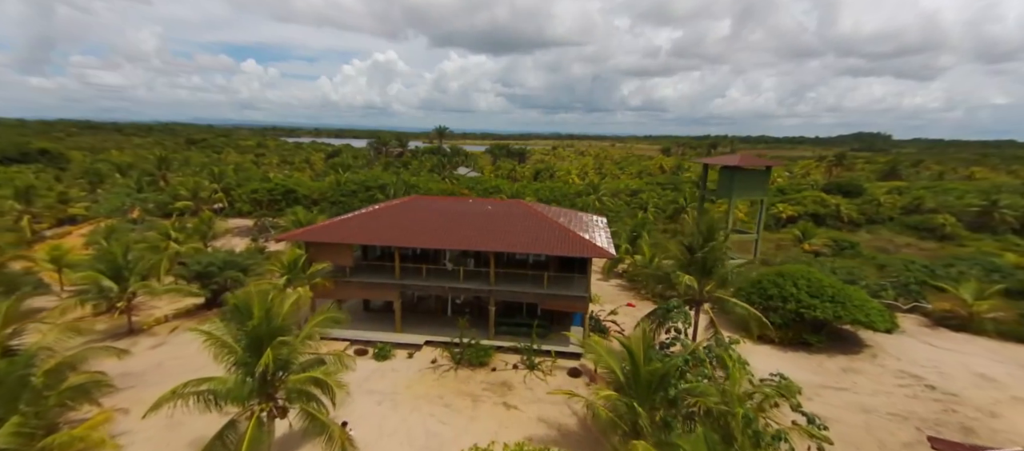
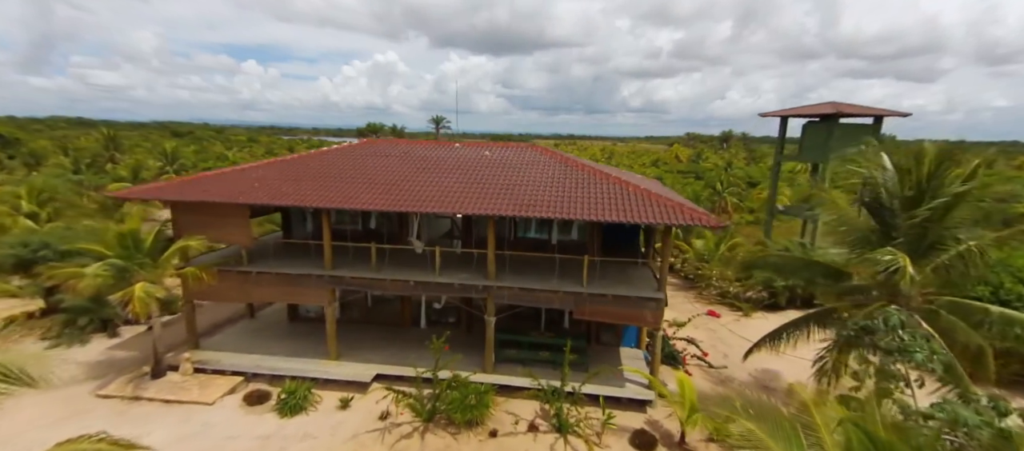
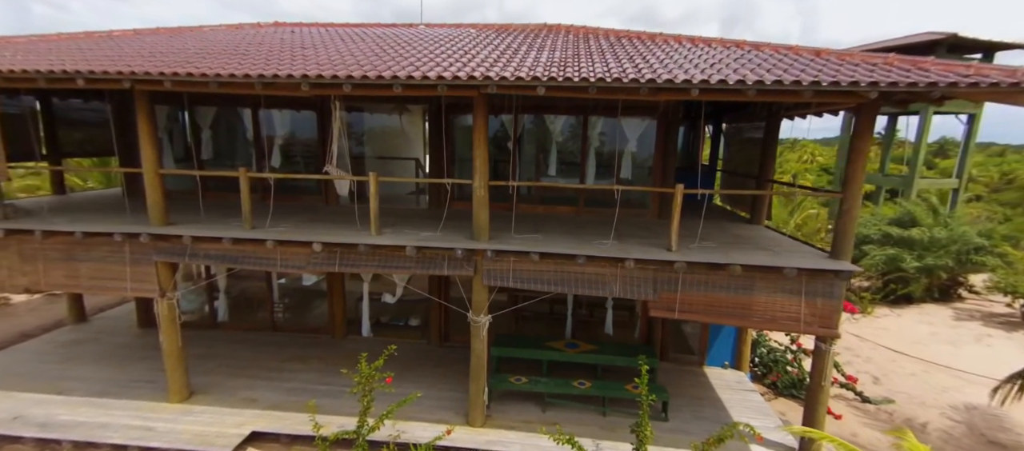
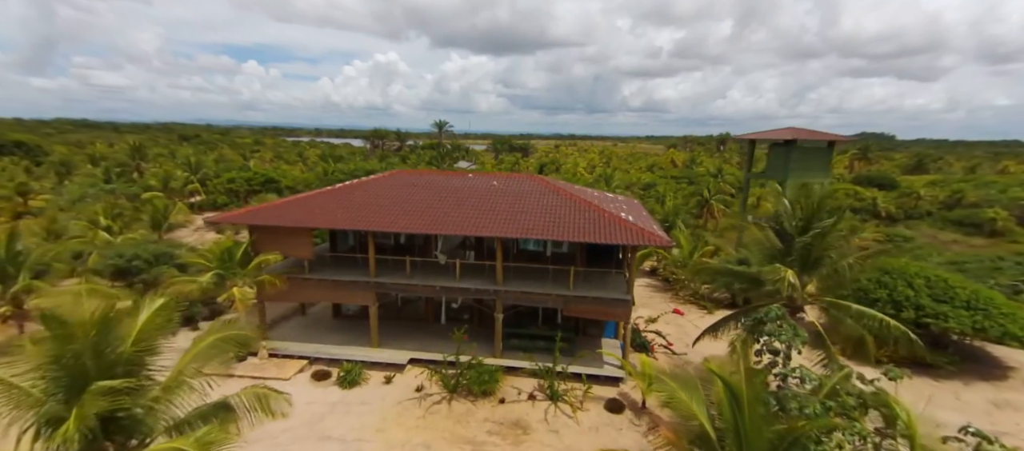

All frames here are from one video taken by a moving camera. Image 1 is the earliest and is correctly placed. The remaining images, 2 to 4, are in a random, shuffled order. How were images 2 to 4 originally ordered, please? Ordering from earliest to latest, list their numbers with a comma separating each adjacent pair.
4, 2, 3
